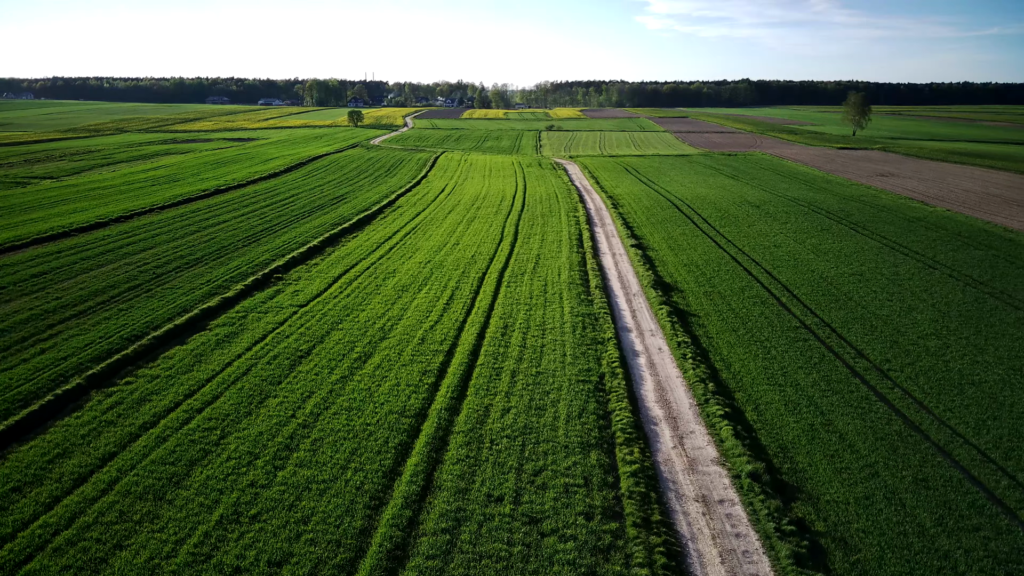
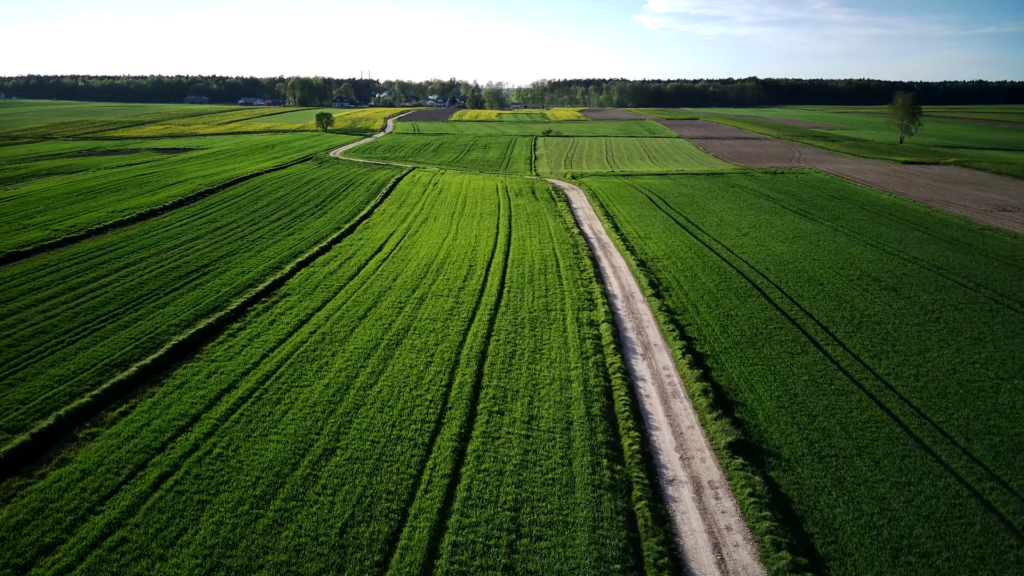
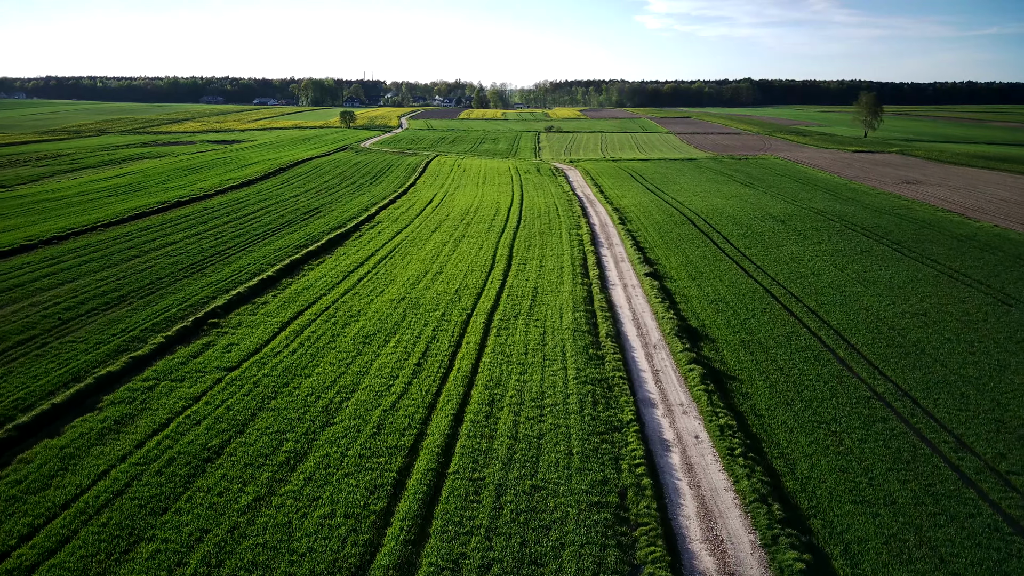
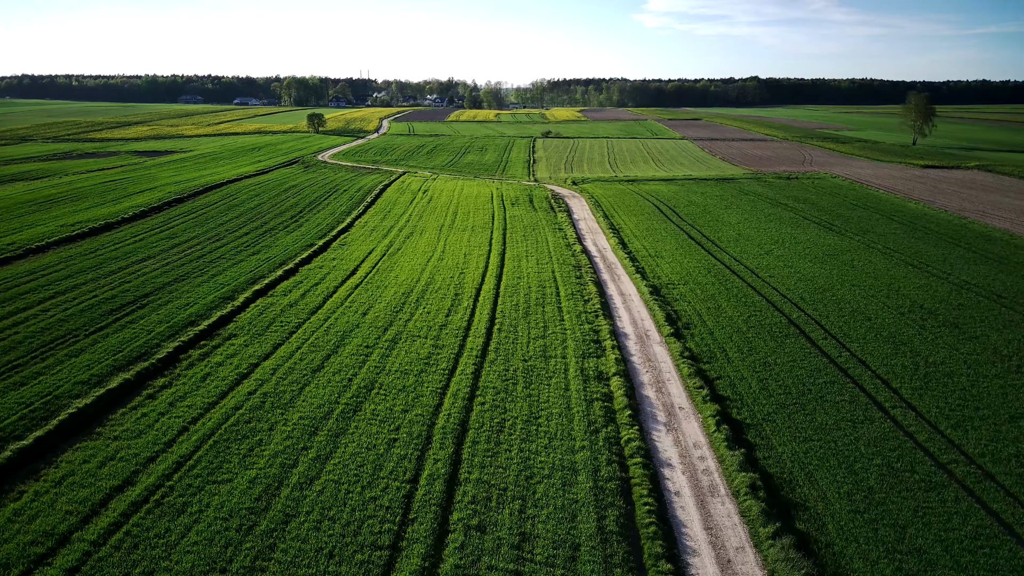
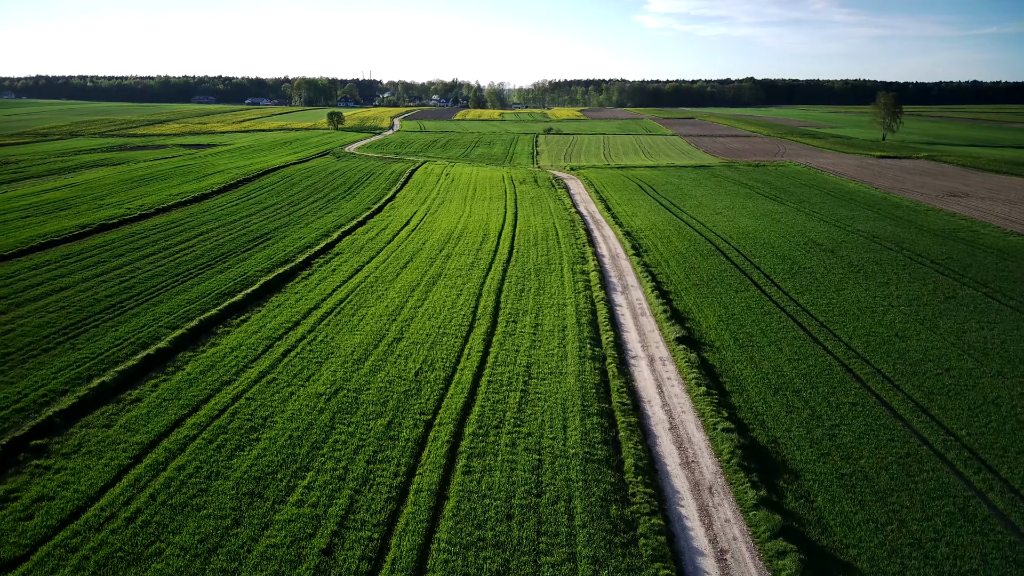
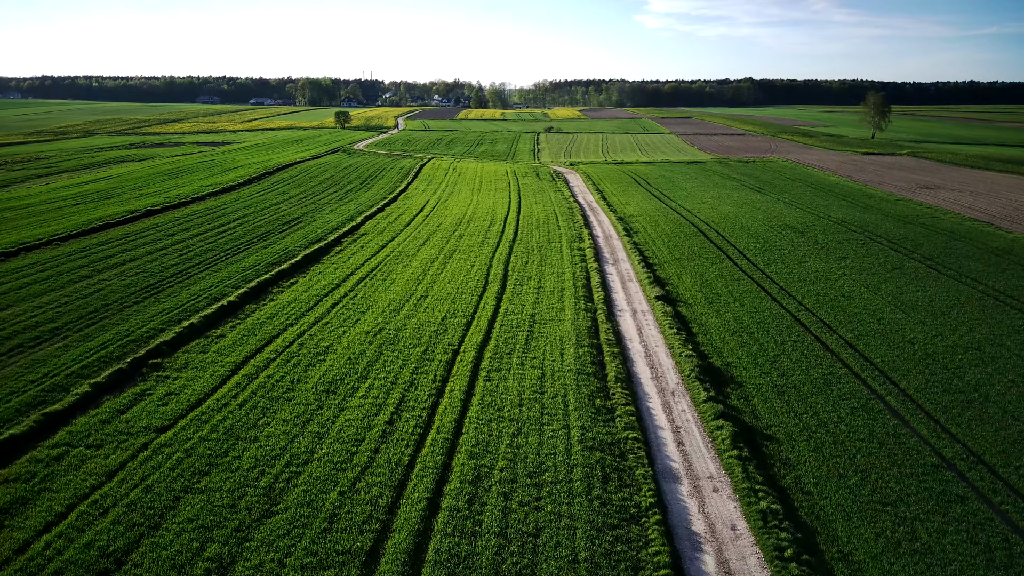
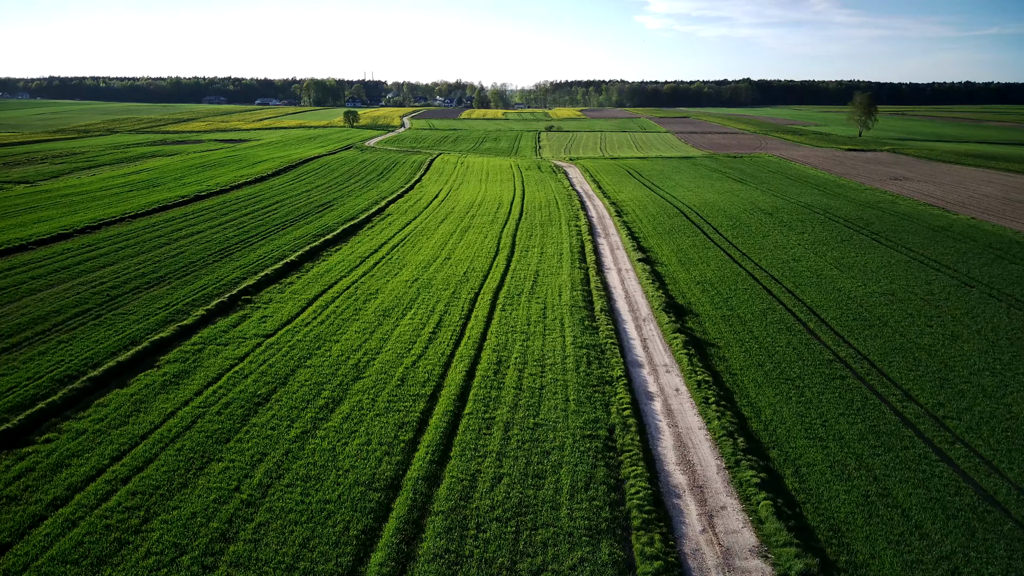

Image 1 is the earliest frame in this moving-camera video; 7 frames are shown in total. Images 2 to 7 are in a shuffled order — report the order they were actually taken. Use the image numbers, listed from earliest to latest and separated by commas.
7, 3, 6, 5, 2, 4
